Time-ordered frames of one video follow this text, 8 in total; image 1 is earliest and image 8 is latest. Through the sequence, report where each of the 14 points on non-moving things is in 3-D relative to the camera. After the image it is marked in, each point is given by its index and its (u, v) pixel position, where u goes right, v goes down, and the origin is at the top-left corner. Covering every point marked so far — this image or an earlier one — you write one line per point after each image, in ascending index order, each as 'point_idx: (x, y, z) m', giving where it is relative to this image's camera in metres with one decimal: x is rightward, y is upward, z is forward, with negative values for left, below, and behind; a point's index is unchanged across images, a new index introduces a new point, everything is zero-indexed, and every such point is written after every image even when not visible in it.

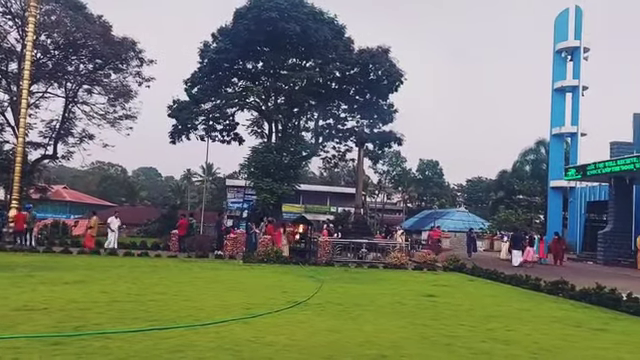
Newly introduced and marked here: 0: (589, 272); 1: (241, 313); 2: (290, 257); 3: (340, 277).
0: (+9.0, -3.2, +18.4) m
1: (-1.4, -2.5, +10.4) m
2: (-1.2, -2.7, +18.7) m
3: (+0.6, -2.9, +16.1) m
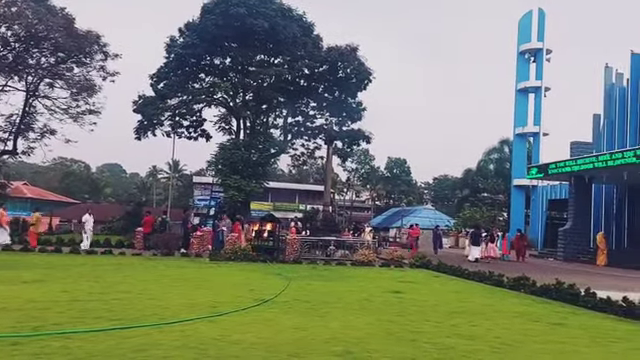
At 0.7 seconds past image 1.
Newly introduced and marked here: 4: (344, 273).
0: (+8.0, -3.1, +18.9) m
1: (-2.2, -2.6, +10.7) m
2: (-2.2, -2.7, +19.0) m
3: (-0.4, -2.9, +16.4) m
4: (+0.8, -2.9, +16.8) m
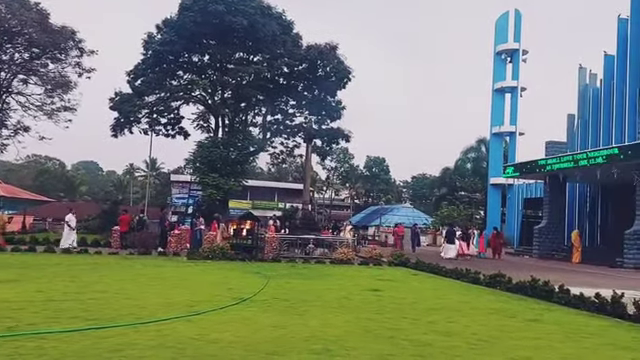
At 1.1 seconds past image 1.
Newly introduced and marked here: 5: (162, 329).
0: (+7.2, -3.1, +19.2) m
1: (-2.7, -2.6, +10.6) m
2: (-3.0, -2.6, +18.9) m
3: (-1.1, -2.8, +16.4) m
4: (+0.1, -2.9, +16.8) m
5: (-2.6, -2.5, +8.8) m
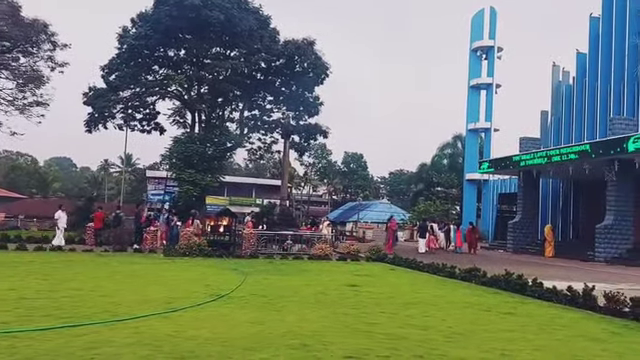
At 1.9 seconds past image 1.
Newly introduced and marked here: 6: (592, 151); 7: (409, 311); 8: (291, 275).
0: (+6.4, -2.9, +19.5) m
1: (-3.1, -2.5, +10.5) m
2: (-3.7, -2.5, +18.8) m
3: (-1.7, -2.7, +16.3) m
4: (-0.6, -2.7, +16.8) m
5: (-3.0, -2.4, +8.7) m
6: (+10.0, +1.1, +19.8) m
7: (+1.8, -2.7, +10.8) m
8: (-0.8, -2.8, +15.6) m
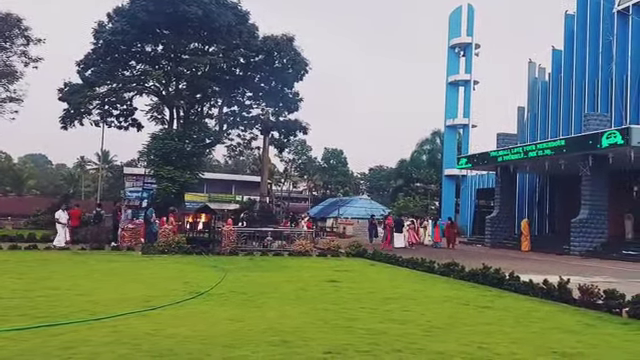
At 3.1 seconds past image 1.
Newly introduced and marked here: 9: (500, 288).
0: (+5.7, -2.8, +19.7) m
1: (-3.5, -2.4, +10.4) m
2: (-4.4, -2.3, +18.7) m
3: (-2.3, -2.6, +16.3) m
4: (-1.2, -2.6, +16.8) m
5: (-3.3, -2.3, +8.6) m
6: (+9.3, +1.3, +20.1) m
7: (+1.4, -2.6, +10.9) m
8: (-1.4, -2.6, +15.6) m
9: (+4.4, -2.6, +13.2) m
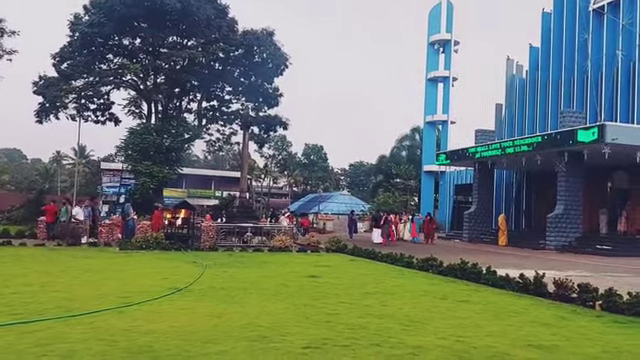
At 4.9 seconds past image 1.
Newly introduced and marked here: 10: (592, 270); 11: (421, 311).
0: (+5.0, -2.6, +19.9) m
1: (-3.9, -2.3, +10.3) m
2: (-5.1, -2.2, +18.5) m
3: (-3.0, -2.5, +16.2) m
4: (-1.9, -2.5, +16.8) m
5: (-3.6, -2.2, +8.5) m
6: (+8.5, +1.5, +20.4) m
7: (+1.0, -2.5, +11.0) m
8: (-2.0, -2.5, +15.6) m
9: (+3.9, -2.5, +13.4) m
10: (+8.3, -2.8, +16.4) m
11: (+1.9, -2.5, +10.1) m
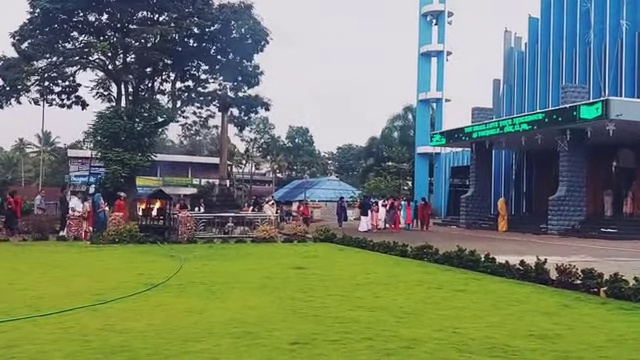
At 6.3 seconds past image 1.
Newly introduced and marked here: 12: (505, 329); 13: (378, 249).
0: (+4.5, -2.0, +18.9) m
1: (-4.1, -2.1, +9.1) m
2: (-5.5, -1.8, +17.3) m
3: (-3.3, -2.1, +15.0) m
4: (-2.2, -2.1, +15.6) m
5: (-3.8, -2.1, +7.3) m
6: (+8.0, +2.2, +19.3) m
7: (+0.7, -2.1, +9.9) m
8: (-2.3, -2.1, +14.4) m
9: (+3.6, -2.1, +12.3) m
10: (+8.0, -2.2, +15.4) m
11: (+1.7, -2.1, +9.0) m
12: (+2.5, -2.1, +7.1) m
13: (+1.8, -2.1, +16.2) m
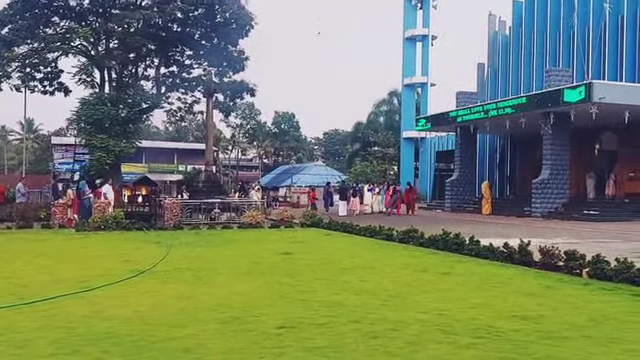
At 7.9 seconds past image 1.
0: (+4.1, -1.4, +19.1) m
1: (-4.4, -1.9, +9.1) m
2: (-5.9, -1.4, +17.2) m
3: (-3.7, -1.7, +15.0) m
4: (-2.6, -1.7, +15.7) m
5: (-4.1, -1.9, +7.3) m
6: (+7.5, +2.7, +19.5) m
7: (+0.4, -1.9, +10.0) m
8: (-2.7, -1.8, +14.4) m
9: (+3.3, -1.7, +12.5) m
10: (+7.6, -1.7, +15.7) m
11: (+1.4, -1.9, +9.1) m
12: (+2.3, -1.9, +7.3) m
13: (+1.4, -1.6, +16.3) m
